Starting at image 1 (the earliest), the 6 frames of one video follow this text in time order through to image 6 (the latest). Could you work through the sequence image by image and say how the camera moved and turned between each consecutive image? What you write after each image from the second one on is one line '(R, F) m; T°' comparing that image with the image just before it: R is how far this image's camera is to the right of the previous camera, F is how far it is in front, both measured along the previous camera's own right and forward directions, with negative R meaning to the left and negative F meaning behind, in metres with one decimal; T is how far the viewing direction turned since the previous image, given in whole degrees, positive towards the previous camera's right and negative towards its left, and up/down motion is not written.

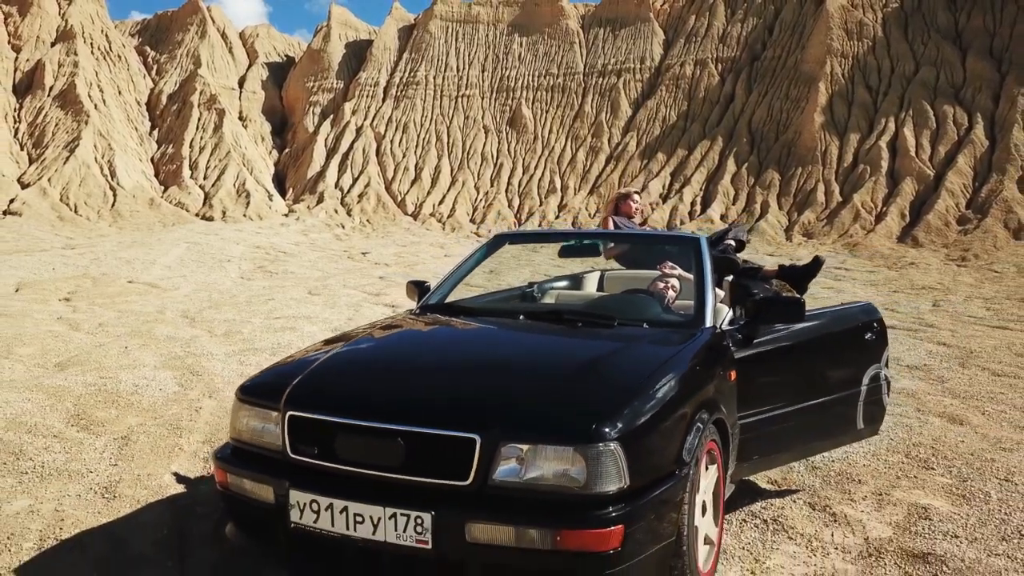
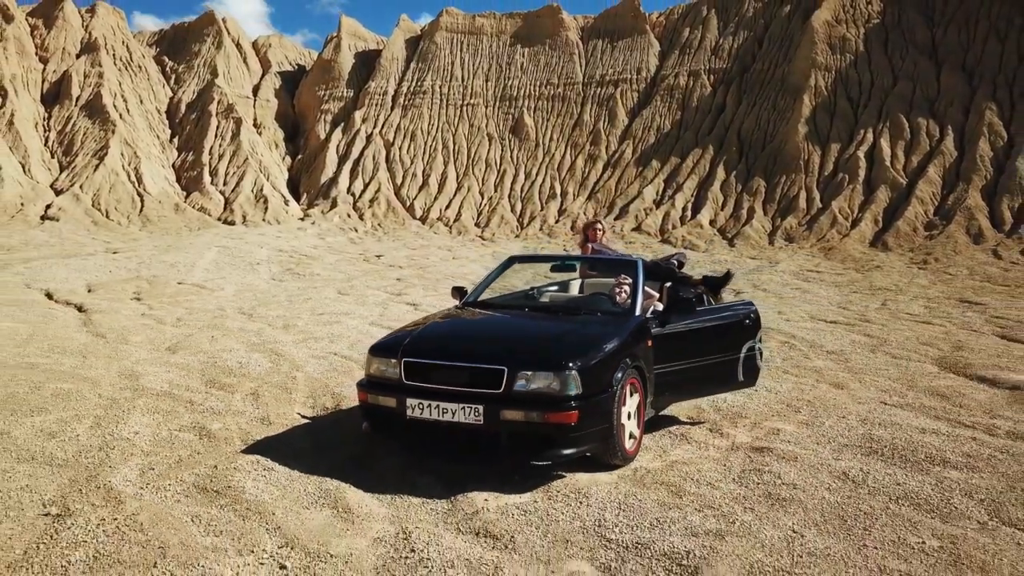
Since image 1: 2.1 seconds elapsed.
(0.0, -1.6) m; 0°
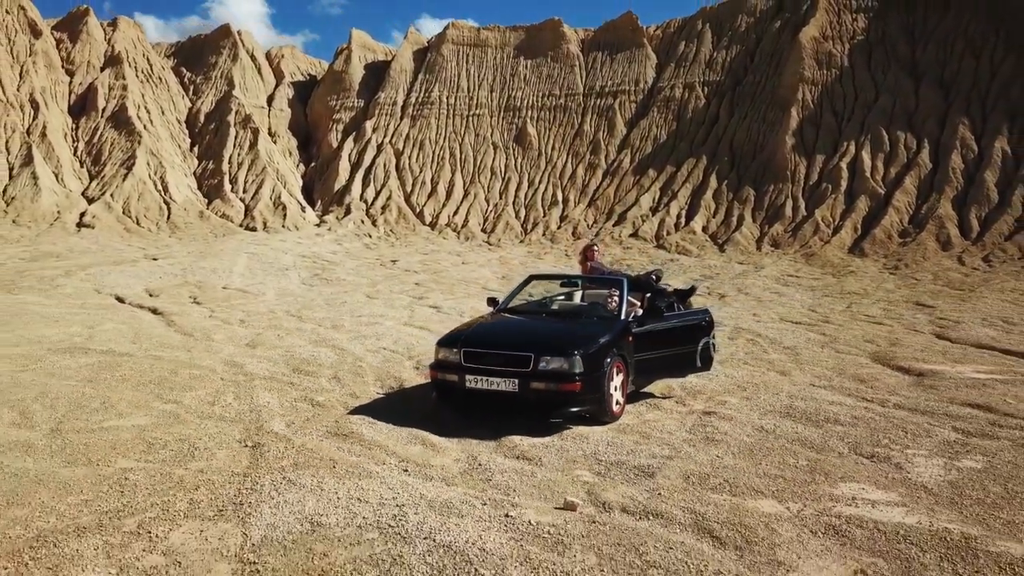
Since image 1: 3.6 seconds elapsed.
(-0.1, -1.6) m; 0°
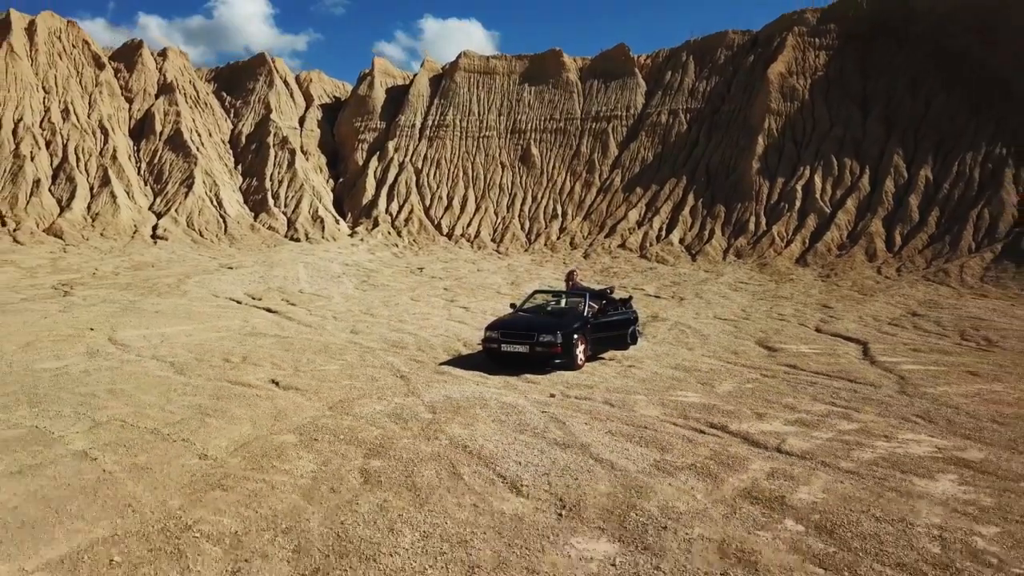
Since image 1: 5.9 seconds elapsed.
(-0.1, -4.6) m; 0°
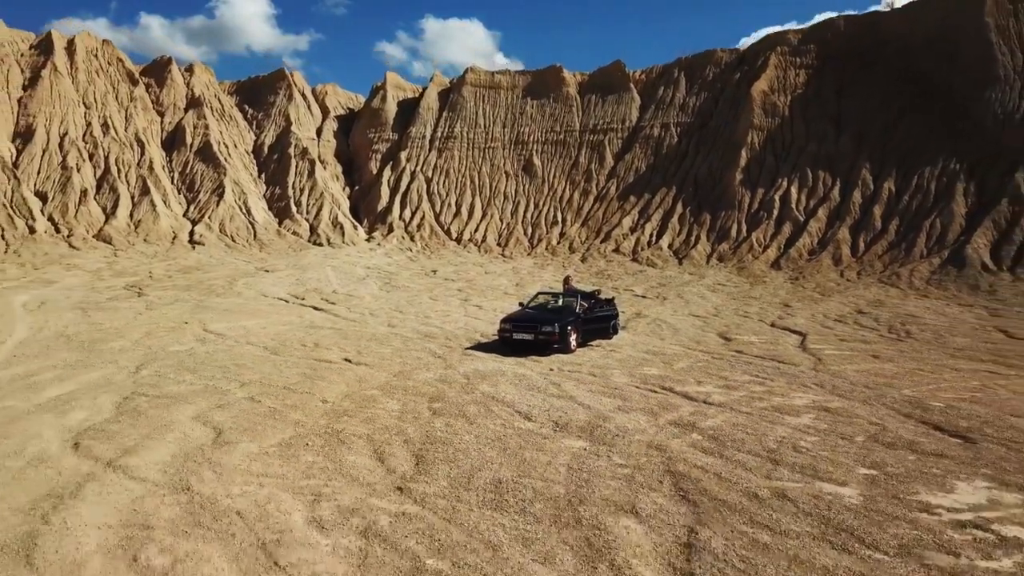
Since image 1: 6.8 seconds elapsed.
(-0.1, -3.0) m; 0°
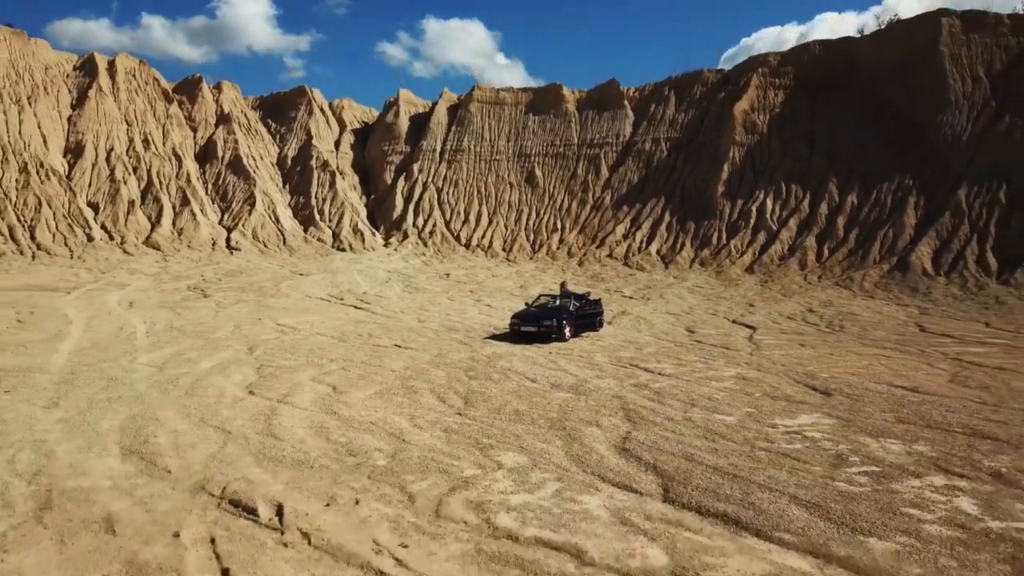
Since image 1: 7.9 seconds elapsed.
(-0.1, -3.8) m; 0°
